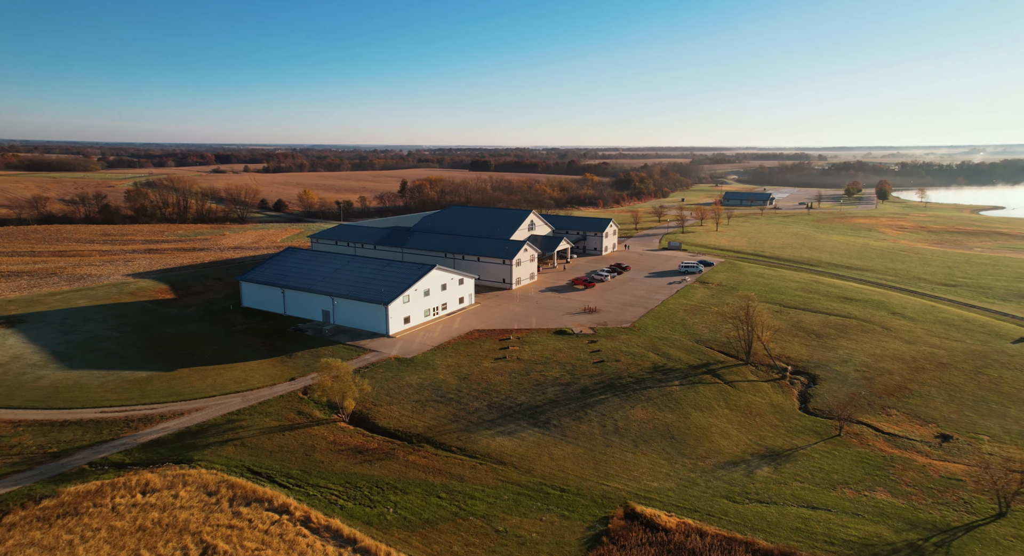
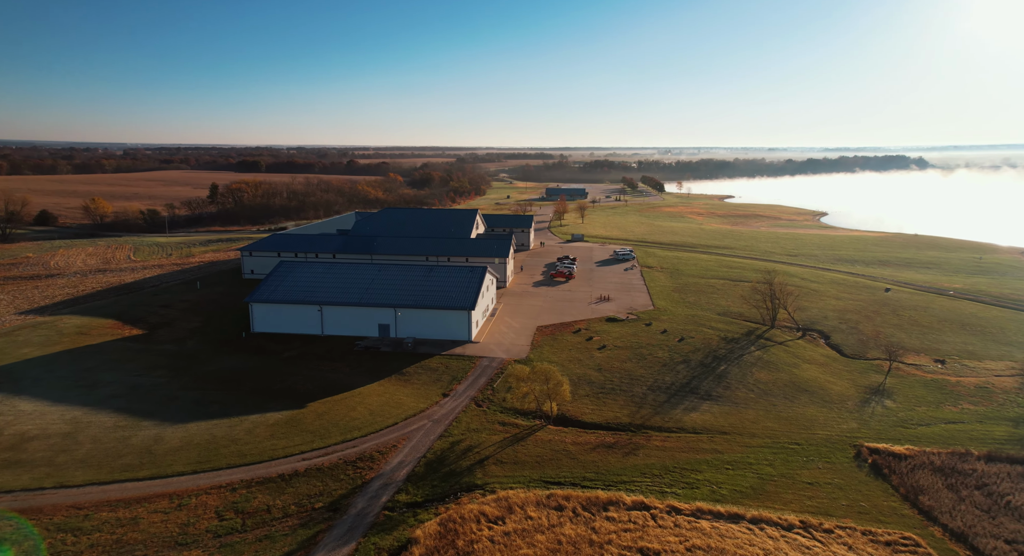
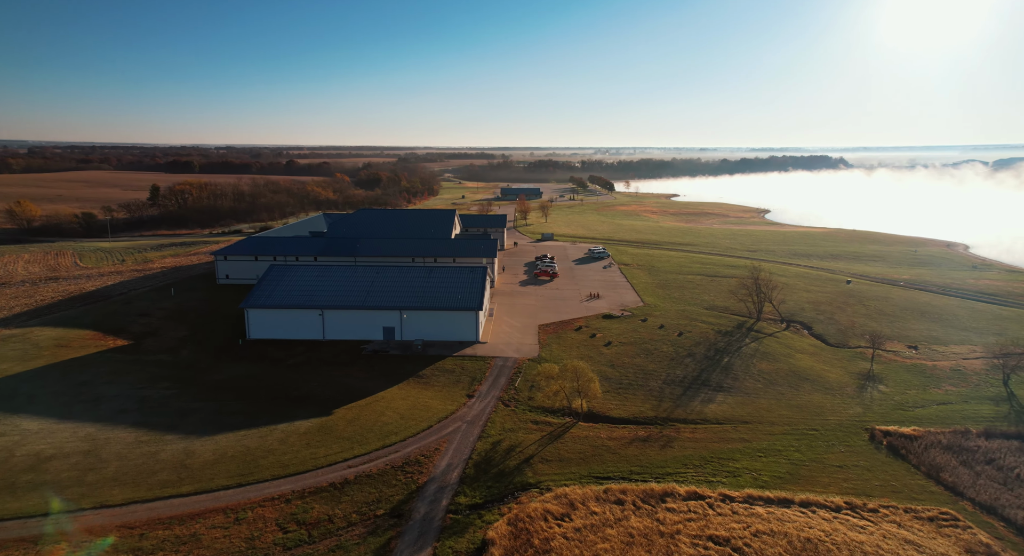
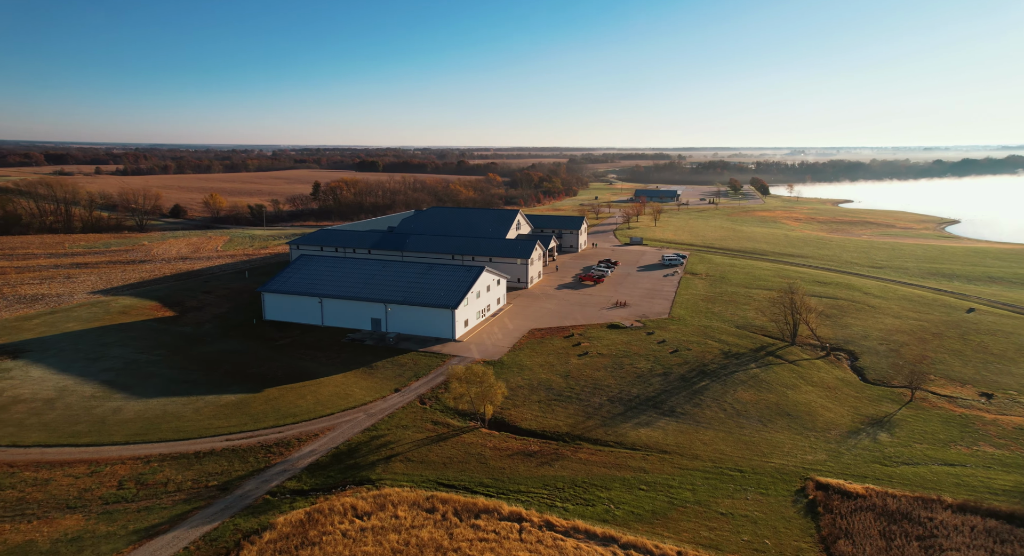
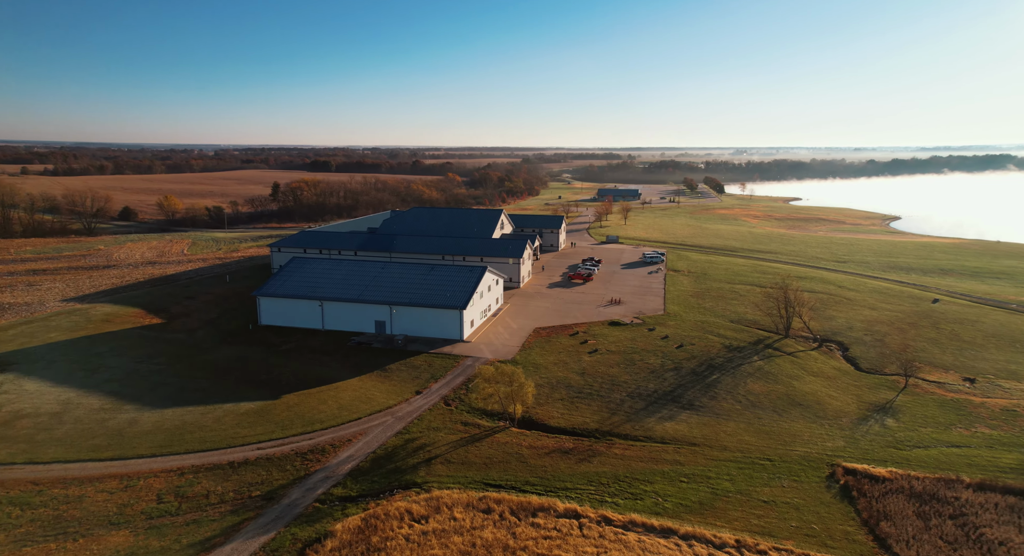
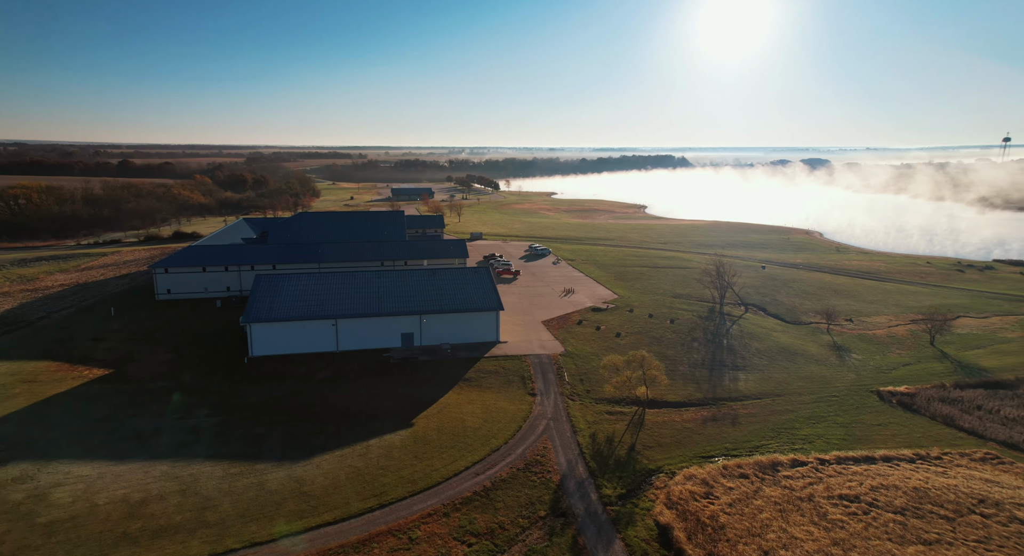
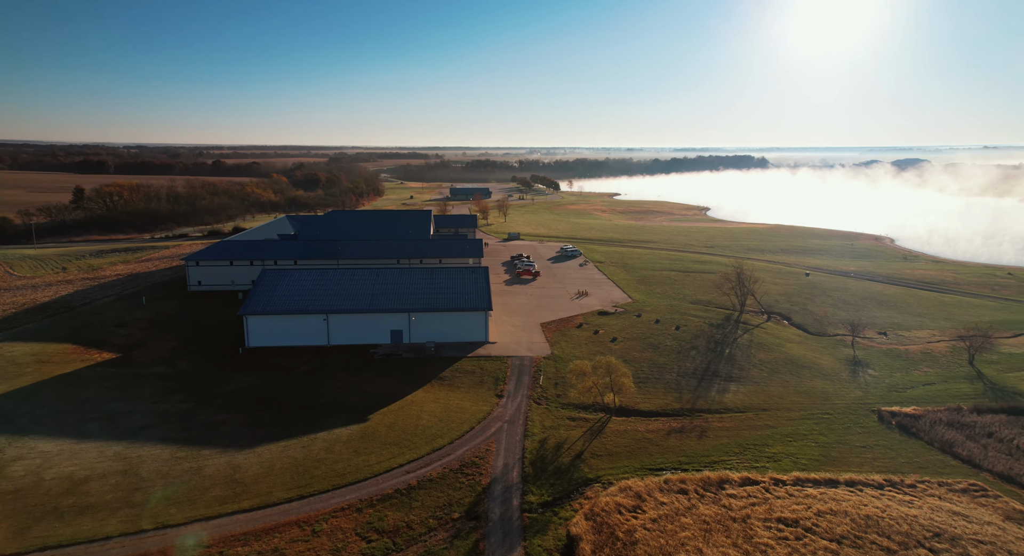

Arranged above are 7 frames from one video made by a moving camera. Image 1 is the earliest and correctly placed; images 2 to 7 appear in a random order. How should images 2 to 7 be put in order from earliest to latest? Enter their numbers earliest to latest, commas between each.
4, 5, 2, 3, 7, 6
